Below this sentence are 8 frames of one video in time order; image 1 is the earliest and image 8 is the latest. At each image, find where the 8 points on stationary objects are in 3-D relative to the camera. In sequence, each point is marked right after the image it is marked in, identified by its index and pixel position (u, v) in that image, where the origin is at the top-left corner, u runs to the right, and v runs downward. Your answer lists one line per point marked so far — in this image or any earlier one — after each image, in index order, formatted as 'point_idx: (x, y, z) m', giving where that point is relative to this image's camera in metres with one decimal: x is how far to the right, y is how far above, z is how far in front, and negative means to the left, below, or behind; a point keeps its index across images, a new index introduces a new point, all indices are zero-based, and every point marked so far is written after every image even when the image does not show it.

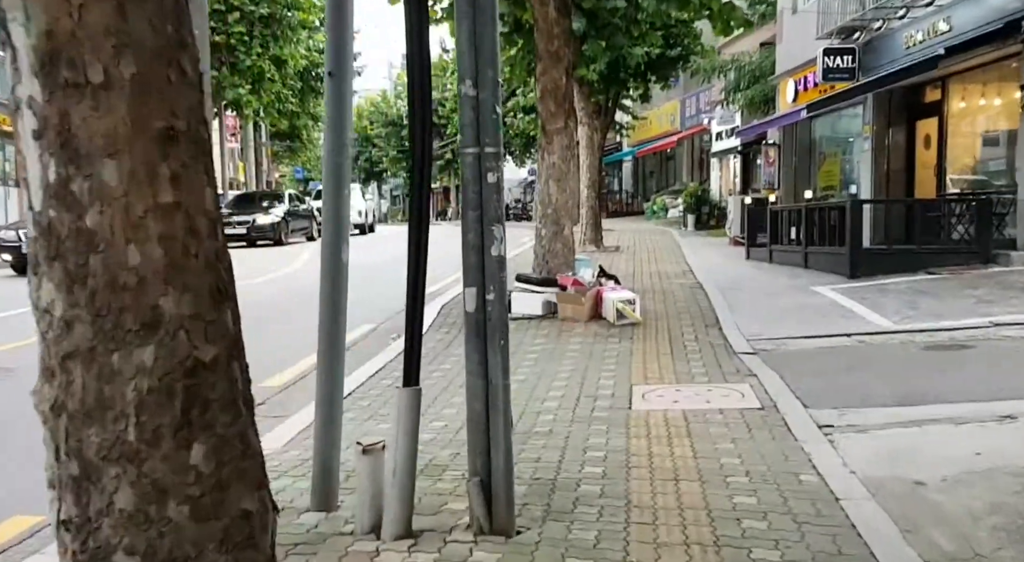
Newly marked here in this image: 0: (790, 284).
0: (+3.6, -0.1, +13.3) m
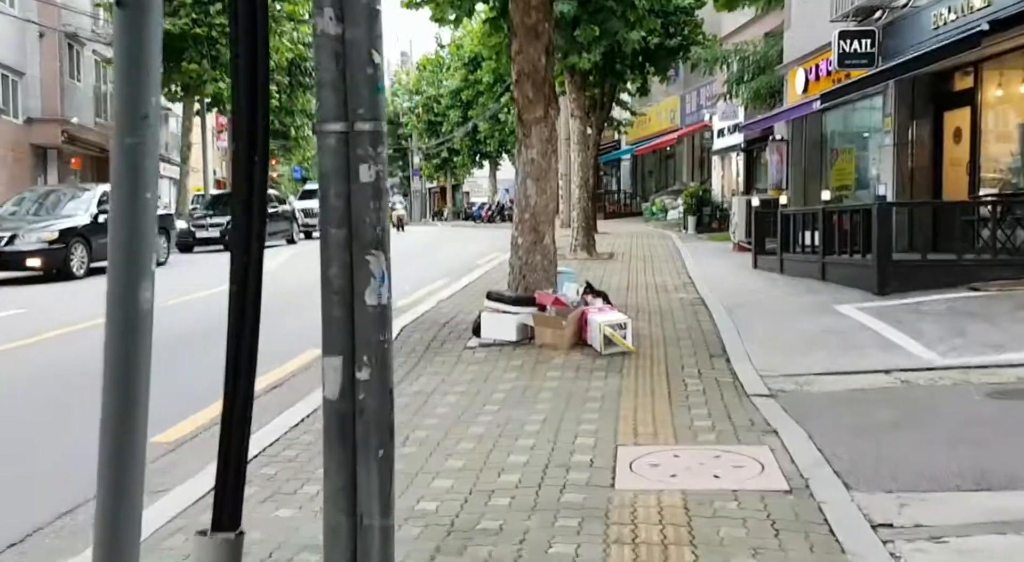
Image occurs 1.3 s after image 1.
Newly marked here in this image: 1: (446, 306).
0: (+3.3, -0.3, +11.4) m
1: (-0.8, -0.3, +12.0) m
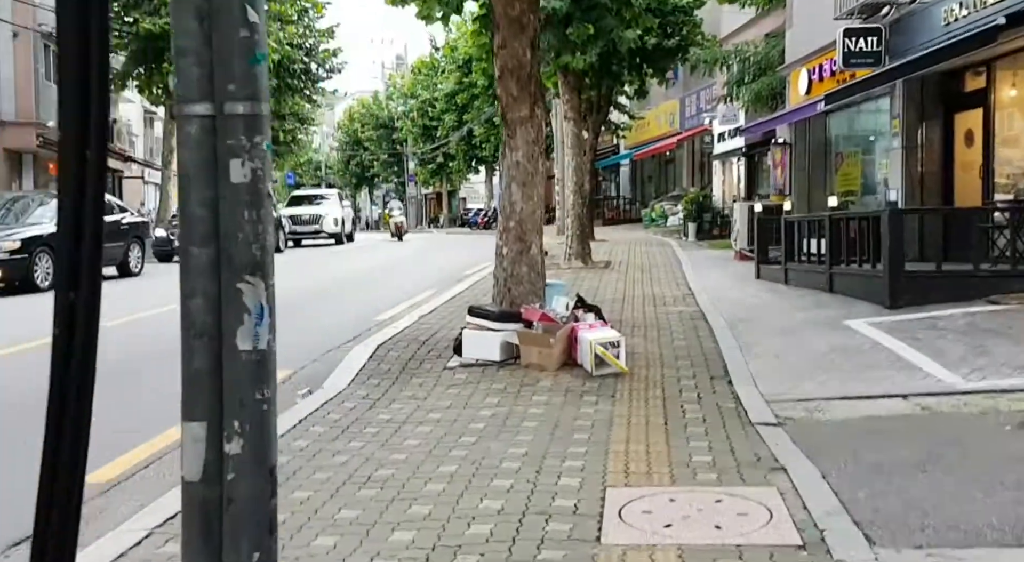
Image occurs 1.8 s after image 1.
0: (+3.2, -0.4, +10.6) m
1: (-0.9, -0.5, +11.3) m
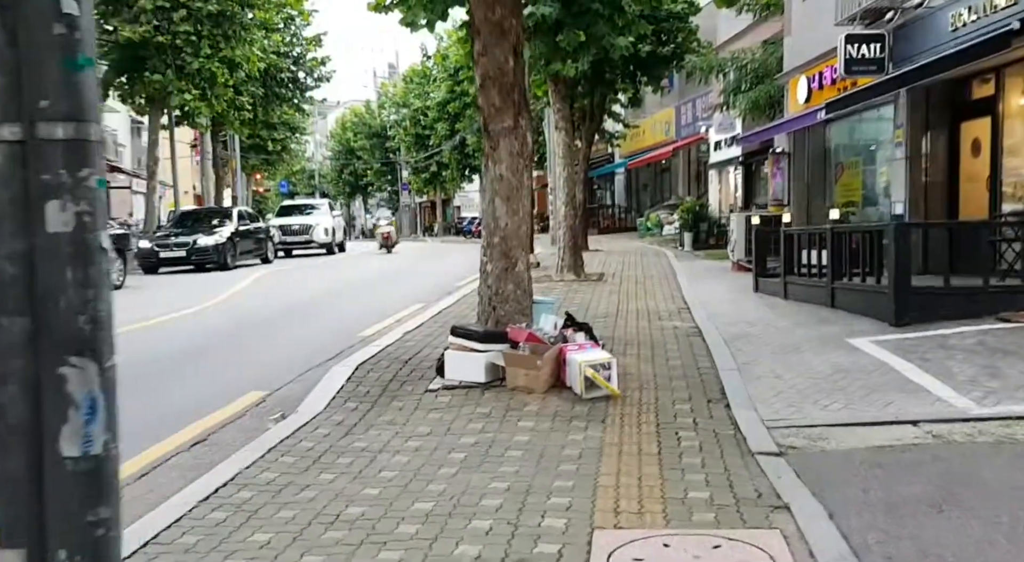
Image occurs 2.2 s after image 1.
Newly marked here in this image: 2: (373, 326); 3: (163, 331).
0: (+3.0, -0.5, +10.2) m
1: (-1.1, -0.6, +10.8) m
2: (-1.8, -0.6, +13.2) m
3: (-4.5, -0.7, +13.4) m
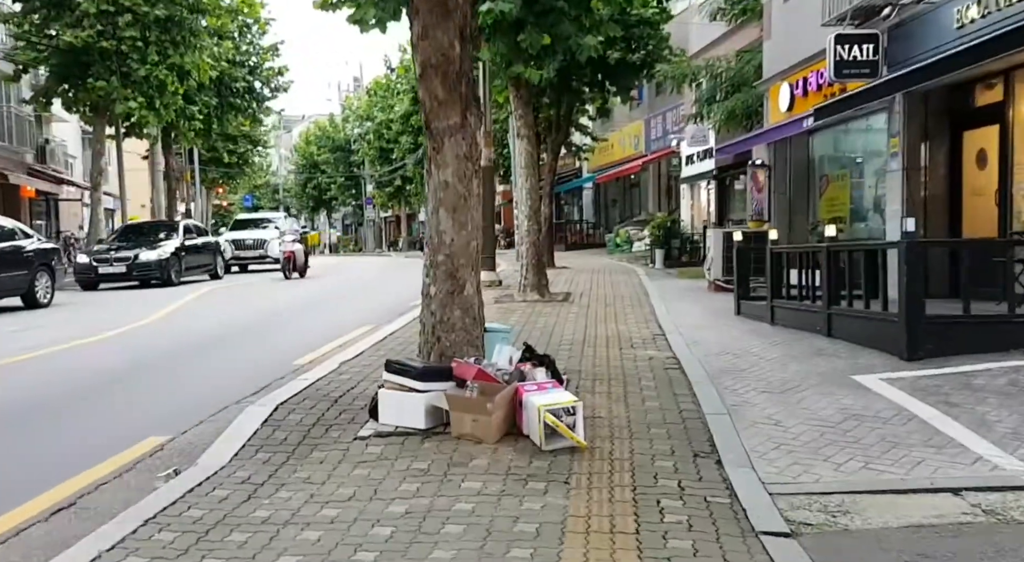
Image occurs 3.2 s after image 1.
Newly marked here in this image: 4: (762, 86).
0: (+2.6, -0.8, +8.8) m
1: (-1.5, -0.8, +9.3) m
2: (-2.3, -0.8, +11.7) m
3: (-5.0, -0.9, +11.8) m
4: (+4.7, +3.7, +19.3) m
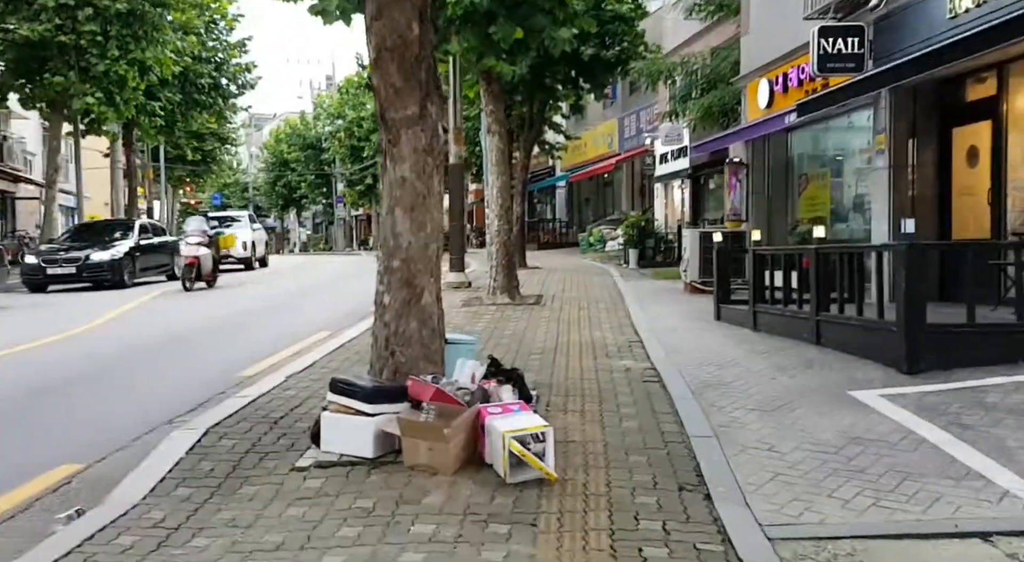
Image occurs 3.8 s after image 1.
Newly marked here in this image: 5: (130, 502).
0: (+2.3, -0.8, +8.0) m
1: (-1.8, -0.9, +8.4) m
2: (-2.7, -0.9, +10.8) m
3: (-5.4, -0.9, +10.9) m
4: (+4.1, +3.6, +18.5) m
5: (-2.1, -1.3, +5.6) m
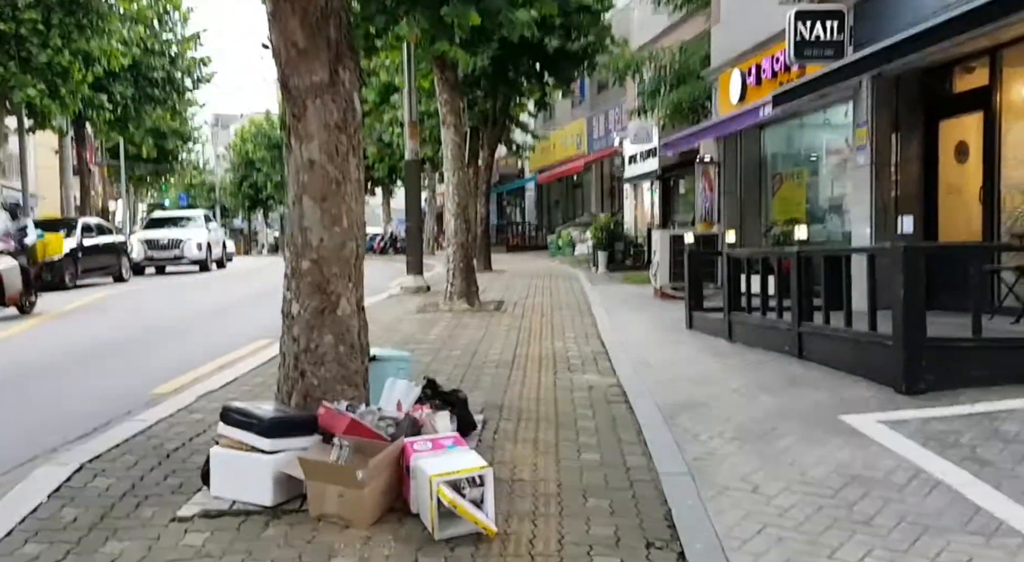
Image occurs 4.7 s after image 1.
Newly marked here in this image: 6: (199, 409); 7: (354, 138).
0: (+1.9, -0.9, +7.0) m
1: (-2.2, -0.9, +7.3) m
2: (-3.1, -0.9, +9.7) m
3: (-5.9, -1.0, +9.6) m
4: (+3.4, +3.5, +17.6) m
5: (-2.4, -1.3, +4.4) m
6: (-2.3, -0.9, +7.5) m
7: (-0.8, +0.8, +5.6) m
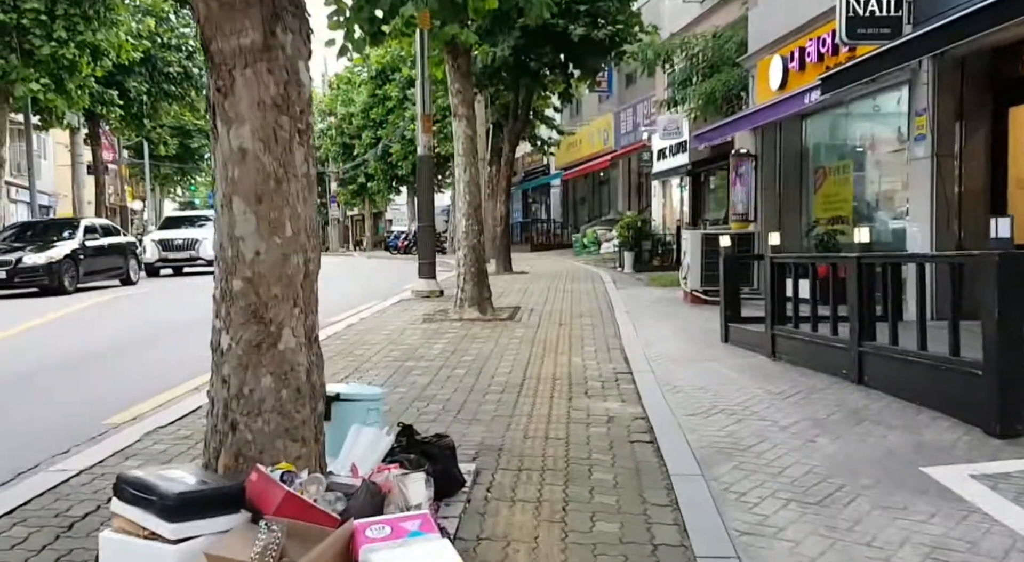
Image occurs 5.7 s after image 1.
0: (+2.0, -1.0, +5.7) m
1: (-2.2, -1.0, +6.1) m
2: (-3.0, -1.0, +8.5) m
3: (-5.8, -1.1, +8.5) m
4: (+3.7, +3.5, +16.2) m
5: (-2.5, -1.4, +3.2) m
6: (-2.3, -1.0, +6.2) m
7: (-0.9, +0.7, +4.4) m
